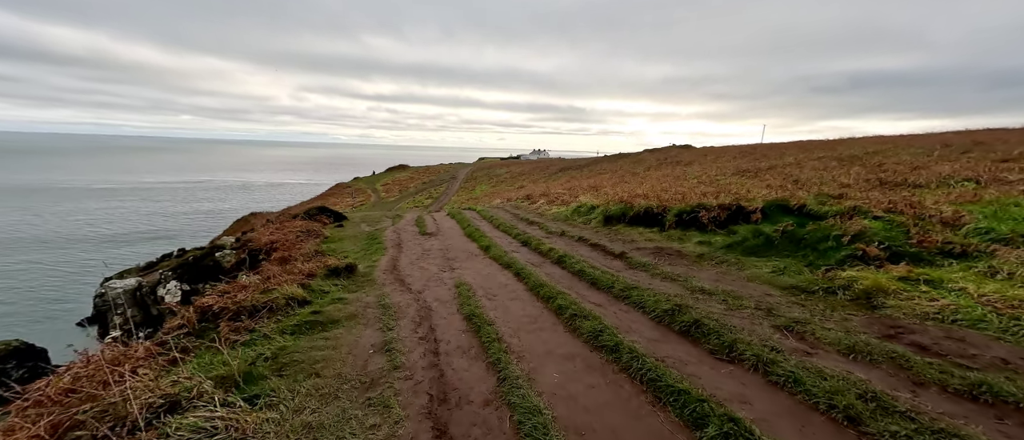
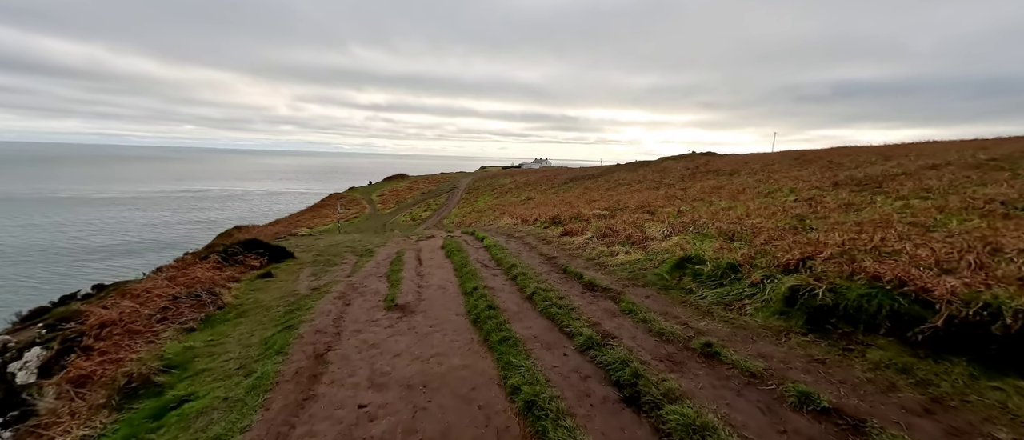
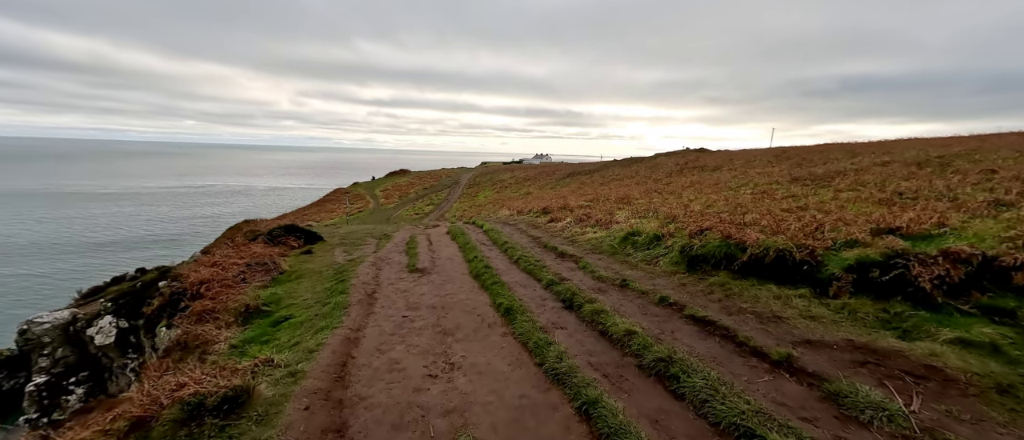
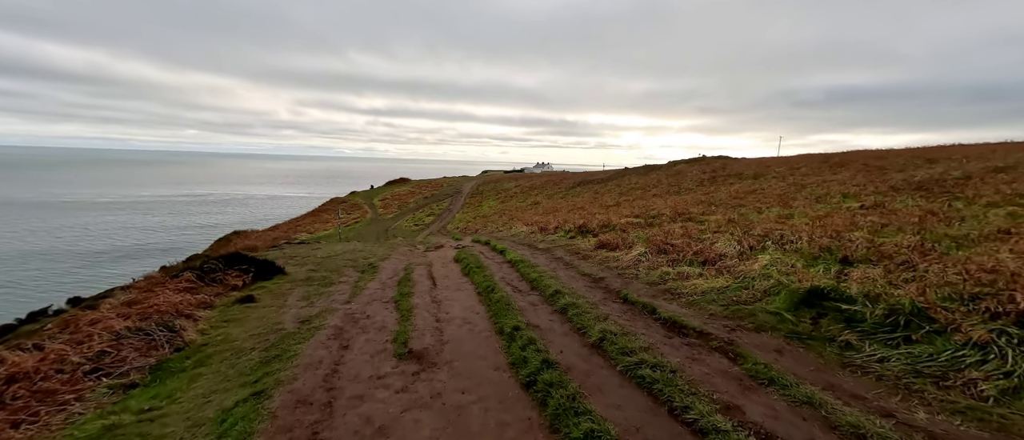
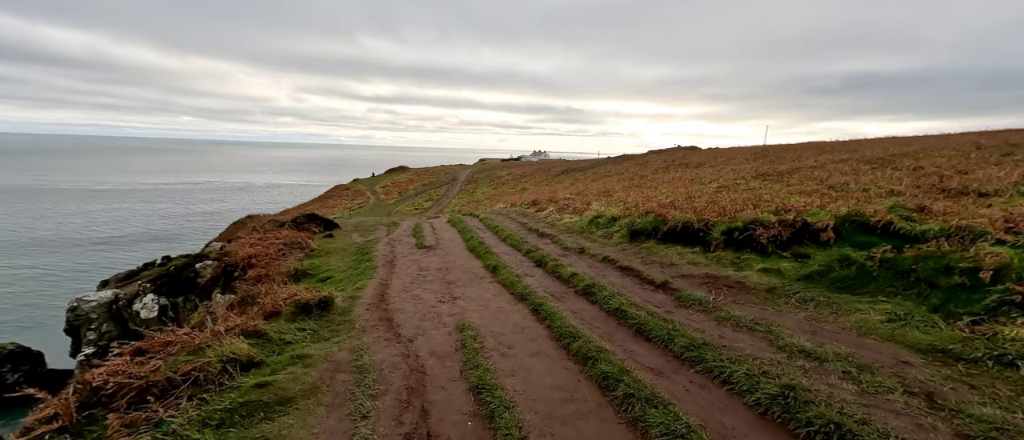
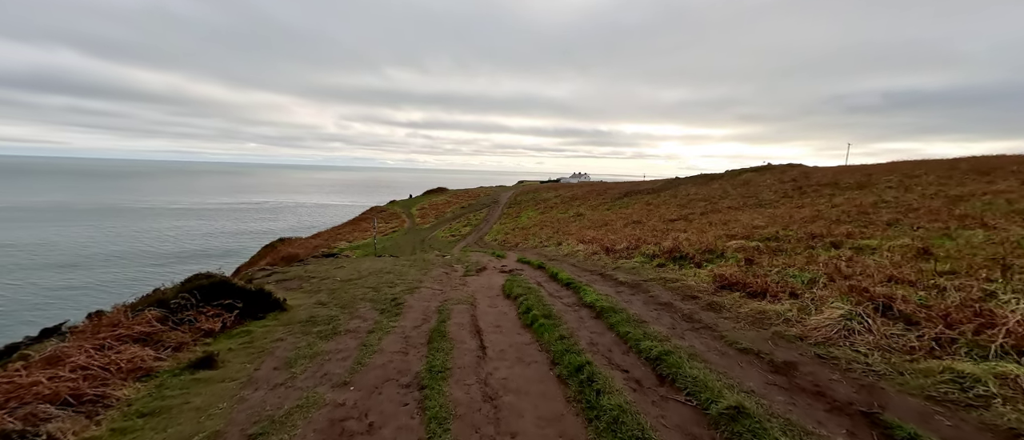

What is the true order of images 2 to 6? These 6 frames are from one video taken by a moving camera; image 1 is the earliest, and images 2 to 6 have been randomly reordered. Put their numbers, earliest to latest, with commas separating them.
5, 3, 2, 4, 6
